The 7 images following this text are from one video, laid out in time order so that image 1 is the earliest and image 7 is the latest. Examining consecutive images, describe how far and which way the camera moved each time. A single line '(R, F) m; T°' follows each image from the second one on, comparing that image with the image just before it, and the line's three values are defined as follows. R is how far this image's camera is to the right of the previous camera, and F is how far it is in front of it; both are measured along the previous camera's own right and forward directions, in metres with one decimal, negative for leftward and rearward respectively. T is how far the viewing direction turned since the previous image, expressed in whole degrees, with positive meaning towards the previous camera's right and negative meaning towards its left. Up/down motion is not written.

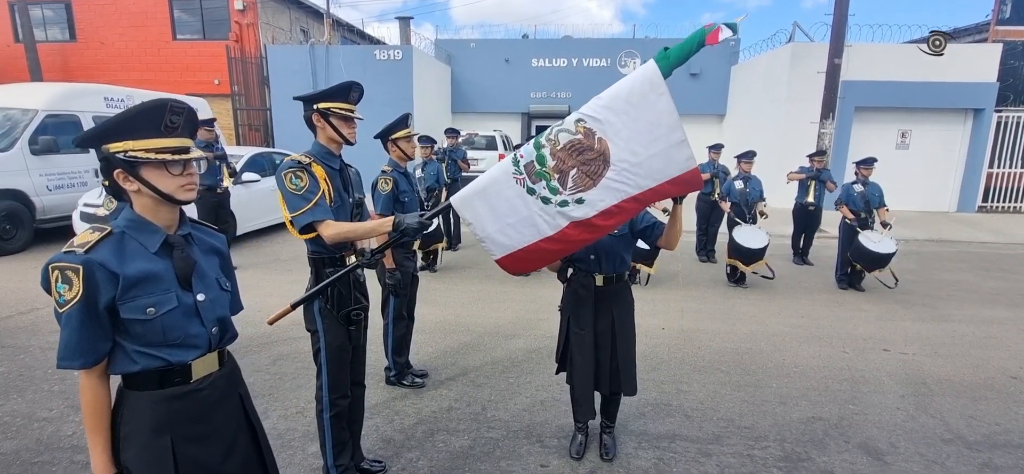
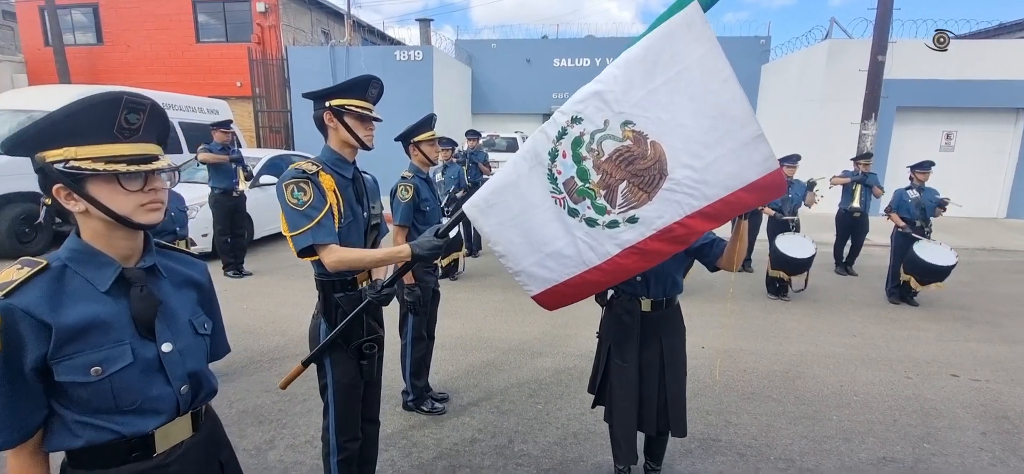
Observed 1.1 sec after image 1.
(-0.1, +0.3) m; -2°
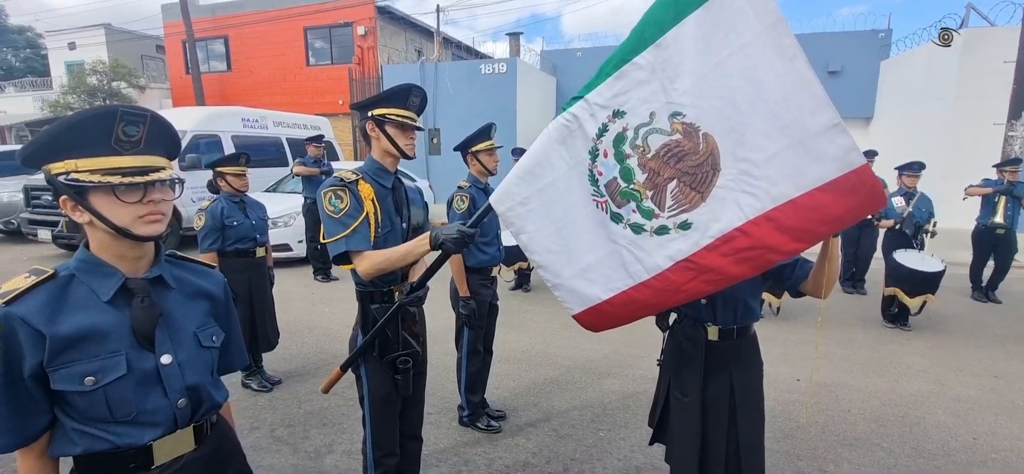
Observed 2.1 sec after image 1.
(+0.2, +0.1) m; -10°
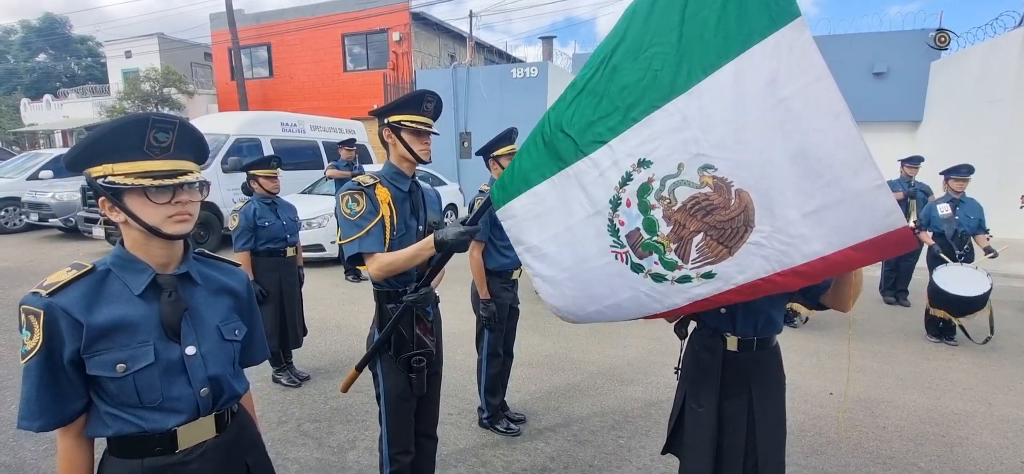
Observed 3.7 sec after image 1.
(+0.1, 0.0) m; -3°
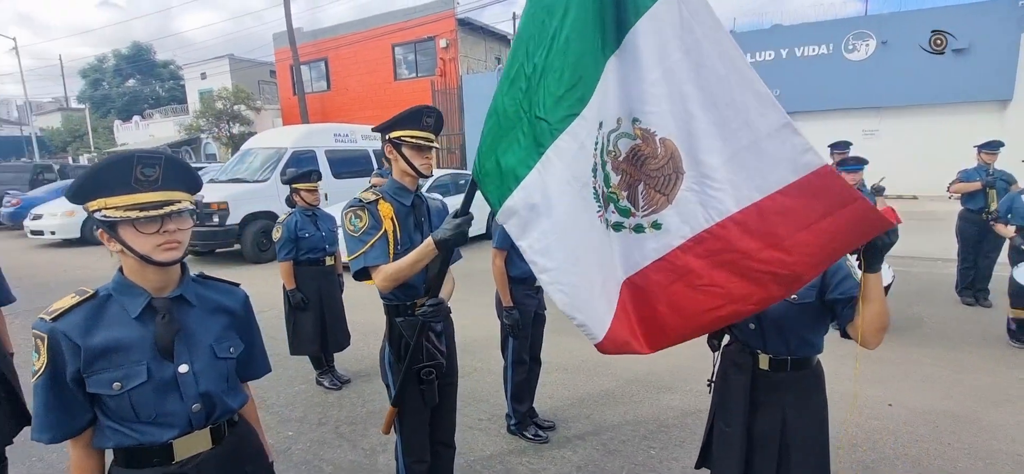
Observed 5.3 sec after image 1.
(+0.2, 0.0) m; -7°
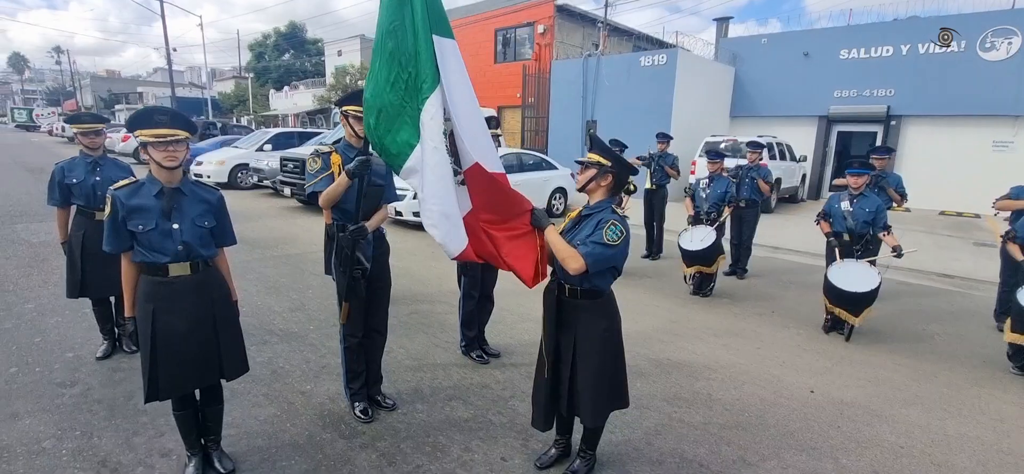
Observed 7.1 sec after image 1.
(+1.2, -0.7) m; -12°
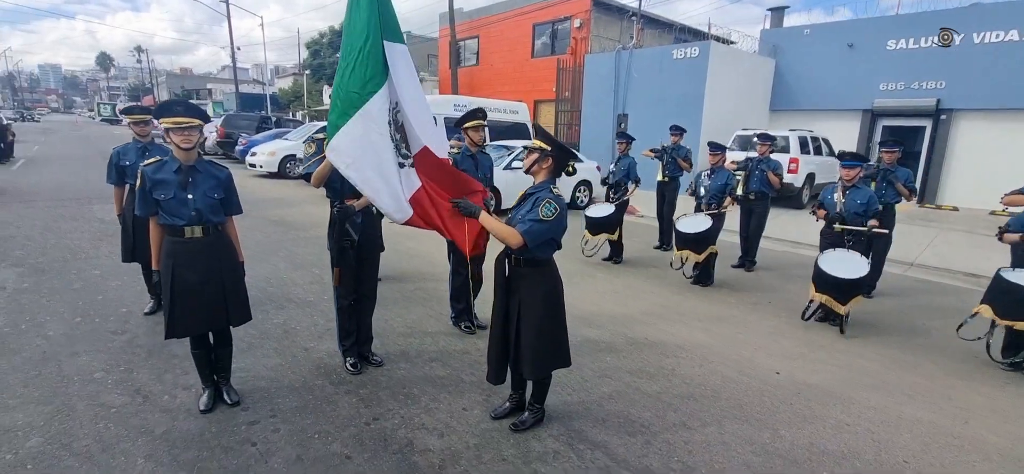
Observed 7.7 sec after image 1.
(+0.6, -0.4) m; -6°
